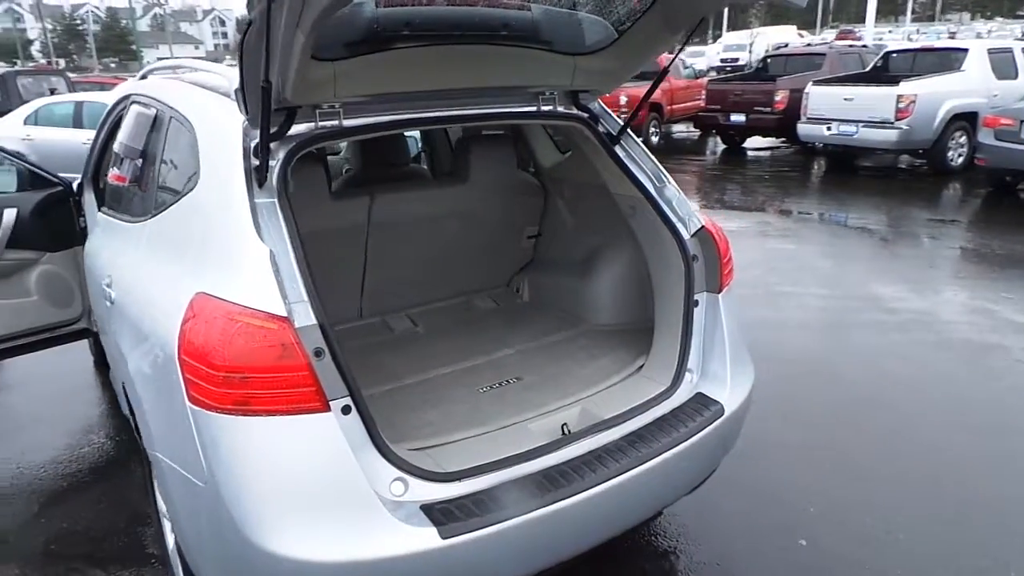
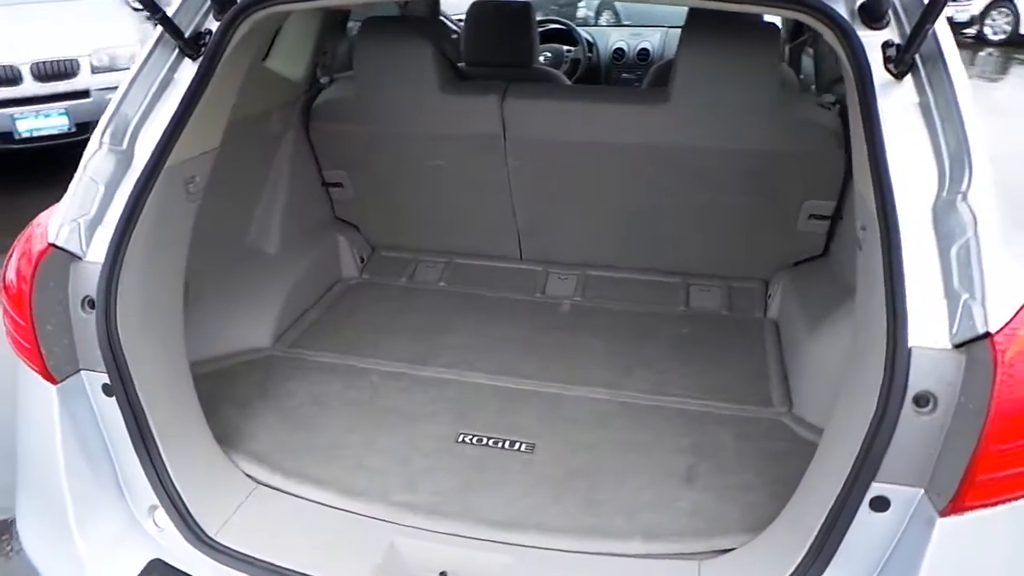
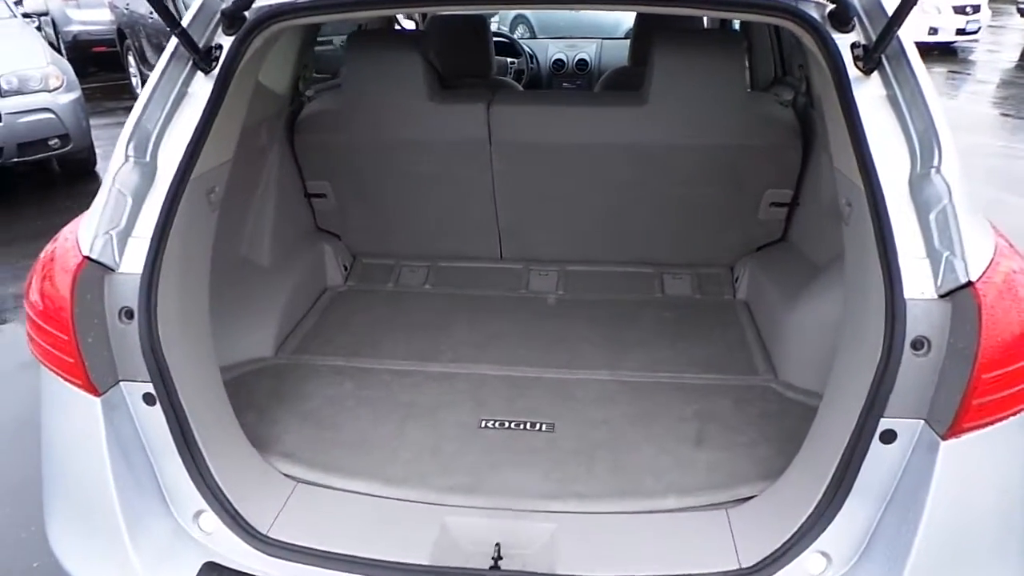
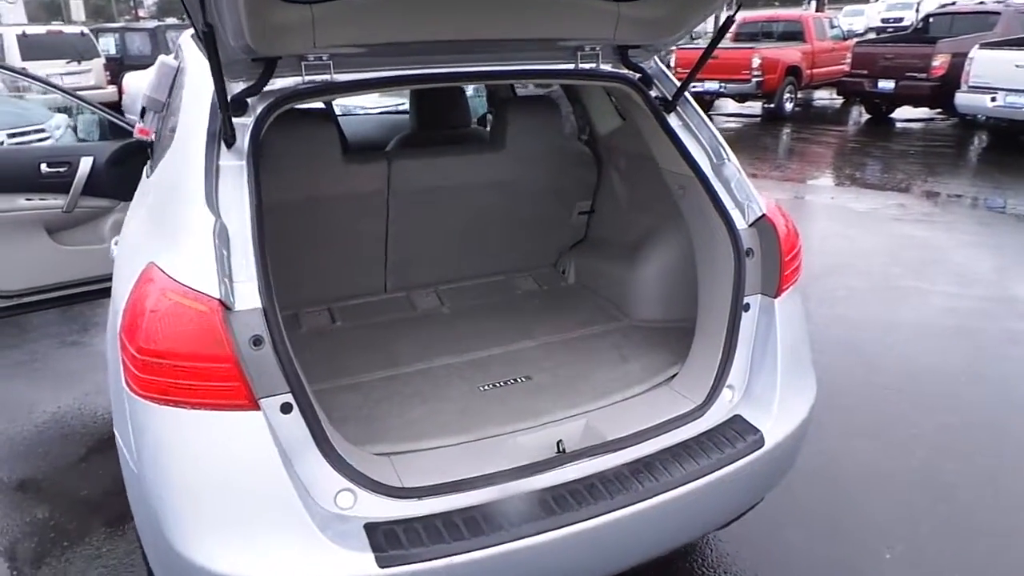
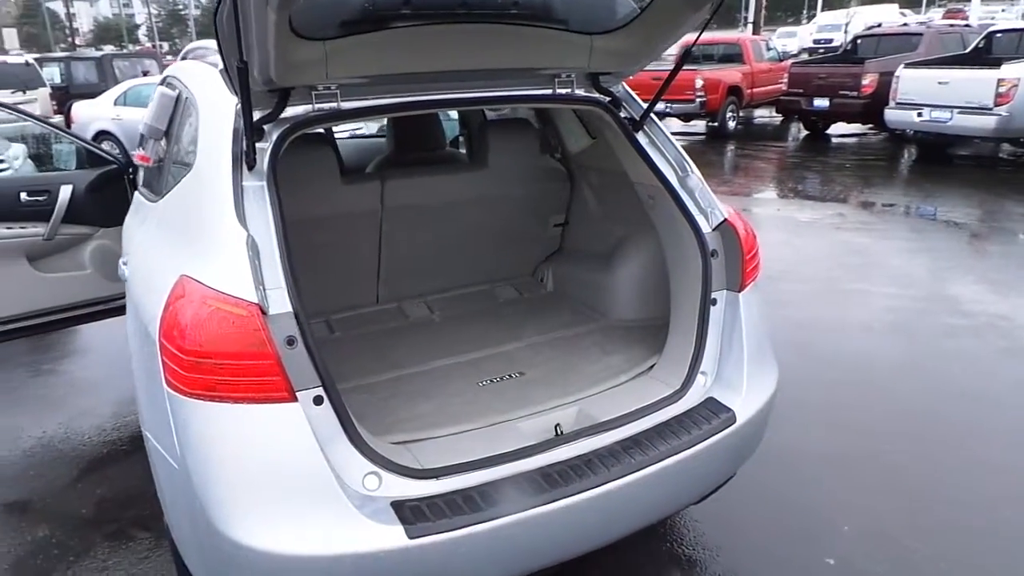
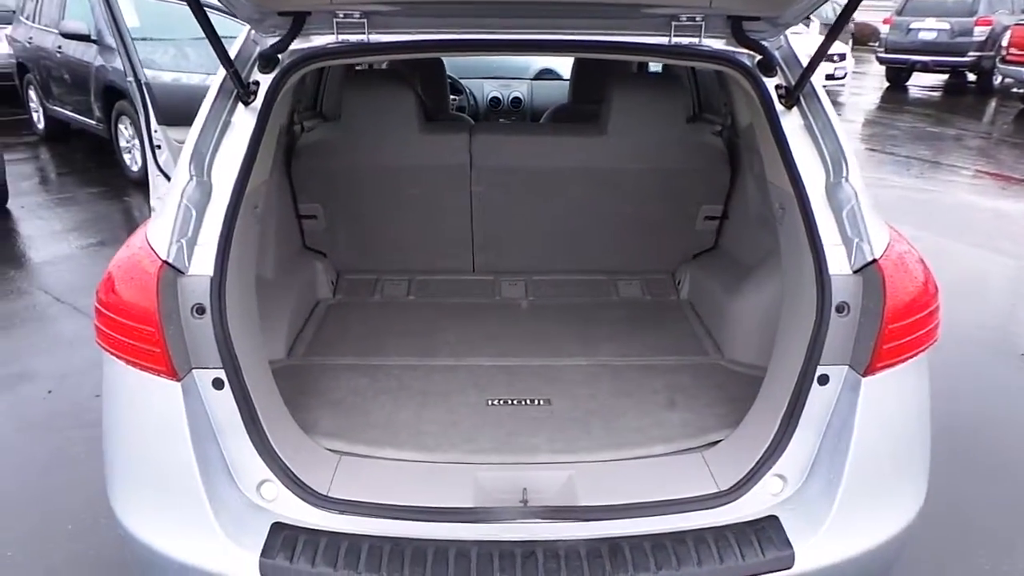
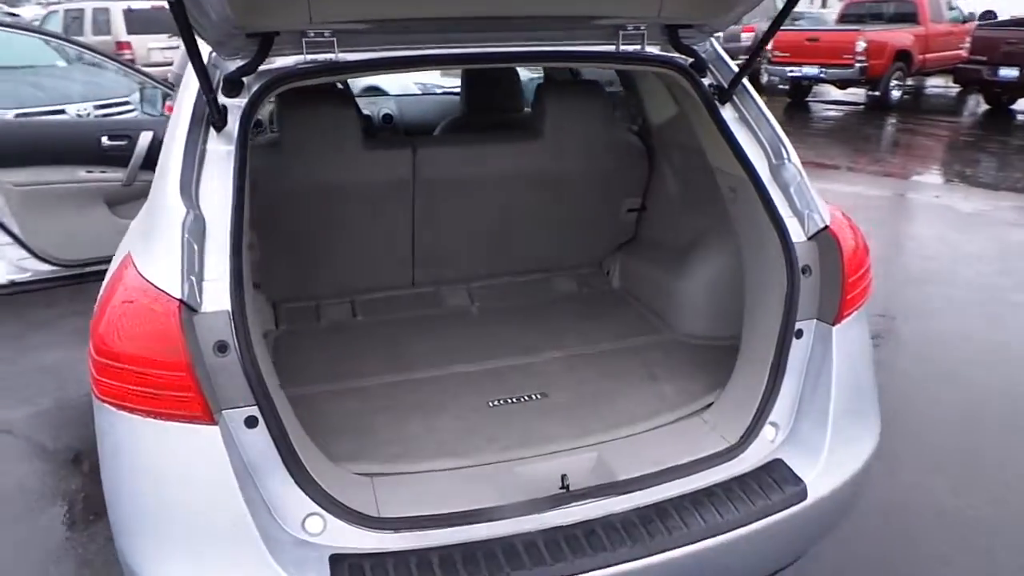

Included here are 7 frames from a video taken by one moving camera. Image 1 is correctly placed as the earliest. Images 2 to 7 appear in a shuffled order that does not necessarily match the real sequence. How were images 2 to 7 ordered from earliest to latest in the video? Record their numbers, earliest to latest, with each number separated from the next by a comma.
5, 4, 7, 6, 3, 2
